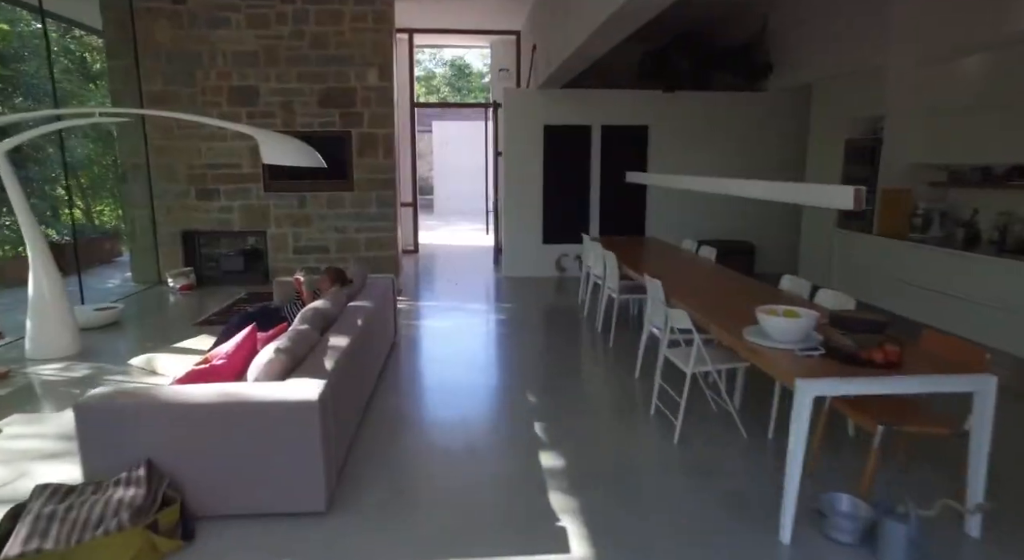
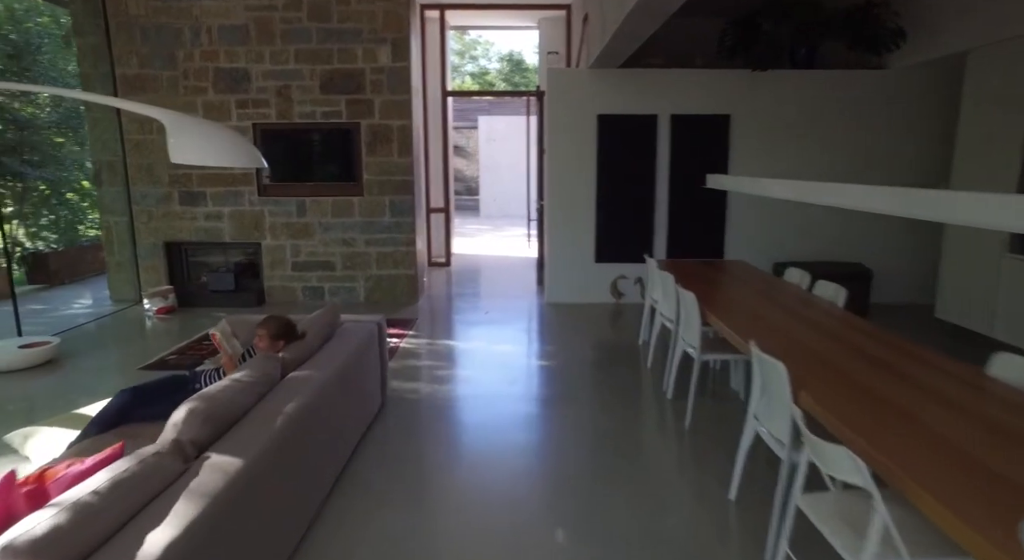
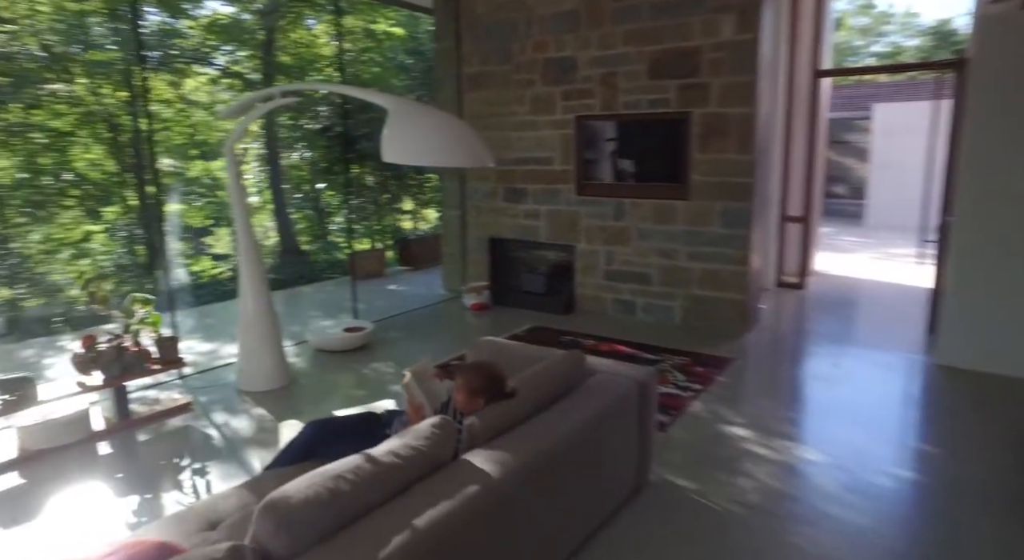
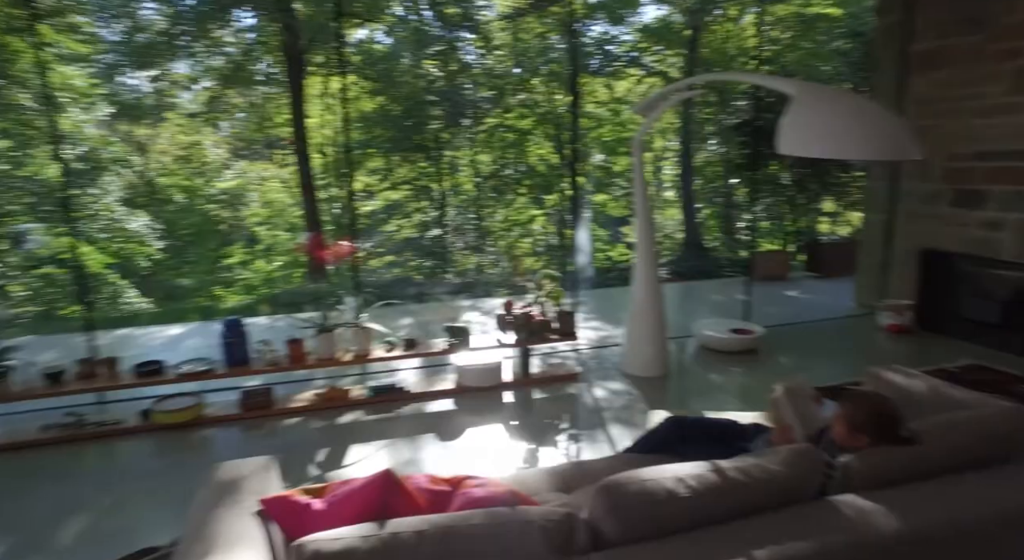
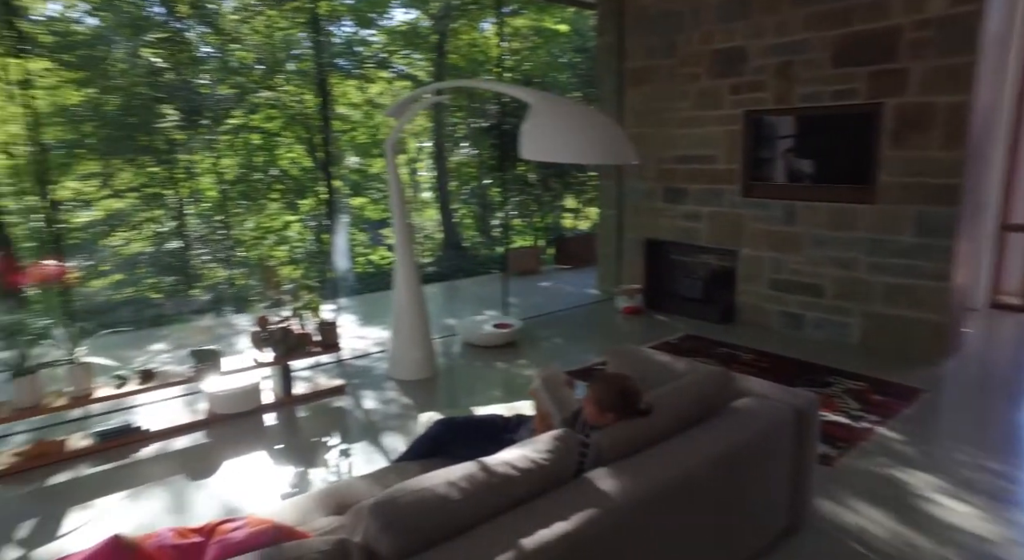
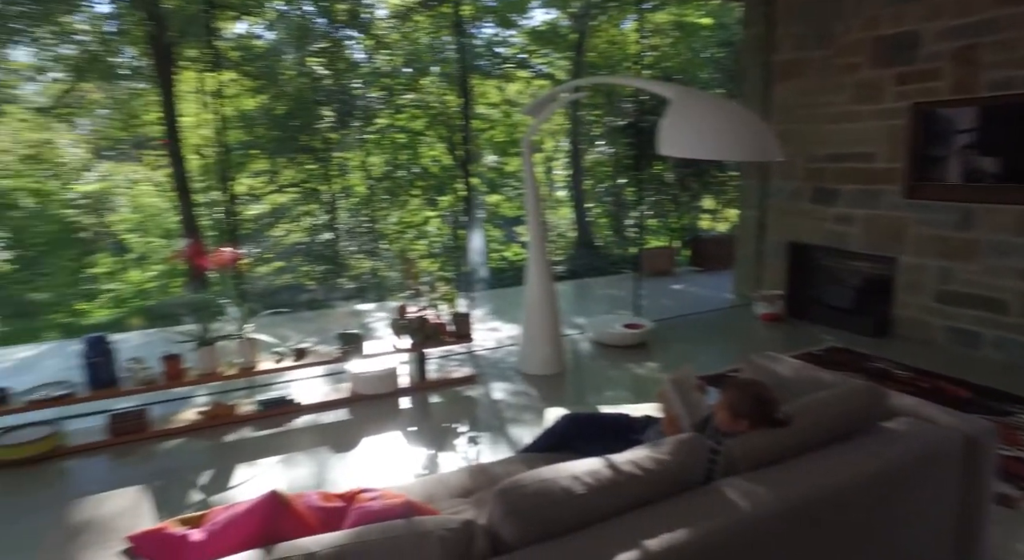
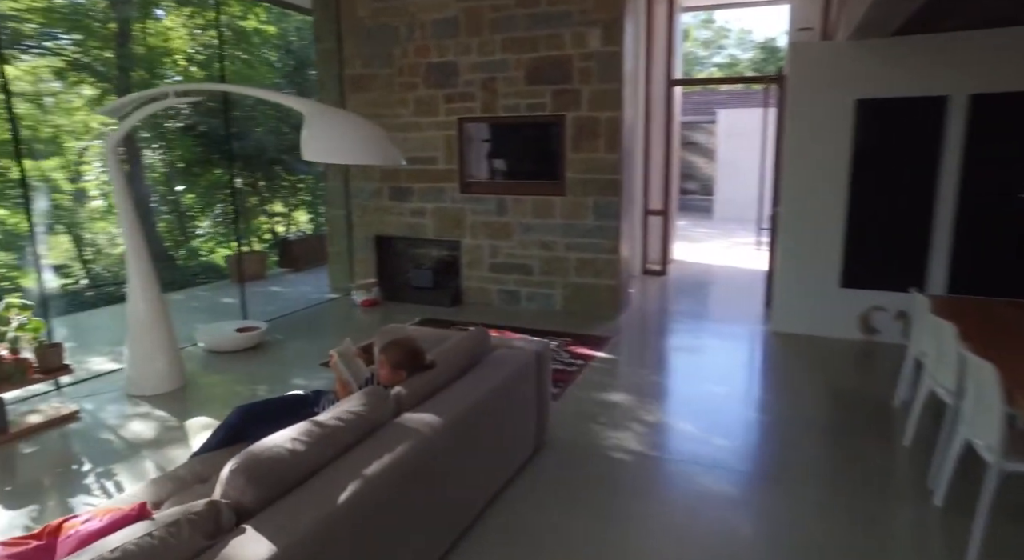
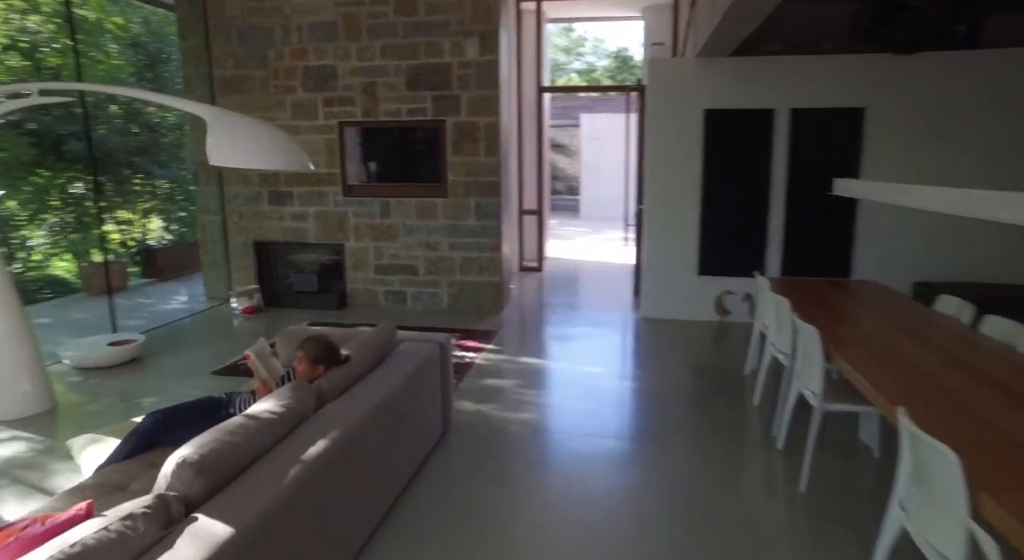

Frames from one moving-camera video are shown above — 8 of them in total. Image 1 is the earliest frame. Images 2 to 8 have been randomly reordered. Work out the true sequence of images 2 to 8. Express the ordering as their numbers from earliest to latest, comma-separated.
2, 8, 7, 3, 5, 6, 4
